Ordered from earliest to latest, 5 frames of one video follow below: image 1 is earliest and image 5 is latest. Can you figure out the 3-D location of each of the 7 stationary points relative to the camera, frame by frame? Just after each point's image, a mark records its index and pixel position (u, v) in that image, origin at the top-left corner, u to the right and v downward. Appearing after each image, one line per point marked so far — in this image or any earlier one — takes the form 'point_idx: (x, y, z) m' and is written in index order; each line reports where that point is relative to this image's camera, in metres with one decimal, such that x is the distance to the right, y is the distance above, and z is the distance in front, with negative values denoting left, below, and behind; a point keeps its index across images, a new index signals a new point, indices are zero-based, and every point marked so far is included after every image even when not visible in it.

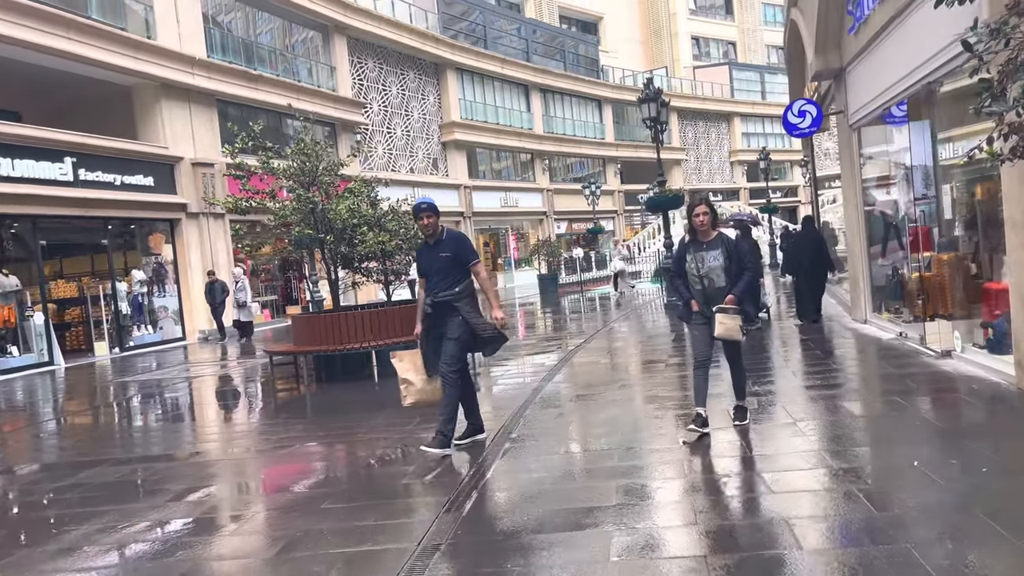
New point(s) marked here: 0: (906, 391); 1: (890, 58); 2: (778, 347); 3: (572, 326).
0: (+3.2, -0.8, +6.4) m
1: (+4.0, +2.4, +8.4) m
2: (+3.1, -0.7, +9.4) m
3: (+1.5, -0.8, +18.9) m
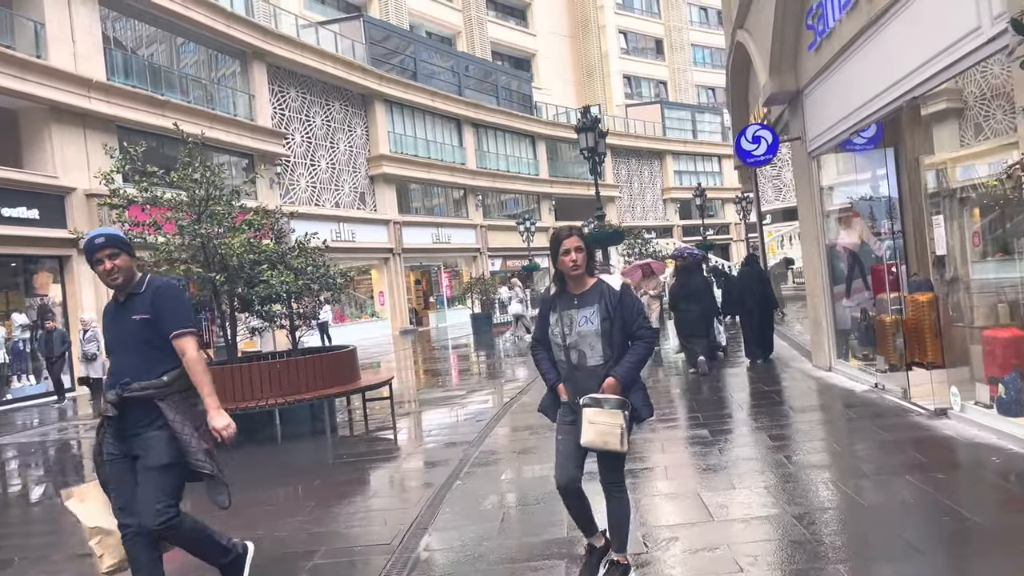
0: (+2.6, -1.2, +5.4) m
1: (+3.3, +2.0, +7.6) m
2: (+2.3, -1.2, +8.4) m
3: (-0.1, -1.7, +17.7) m
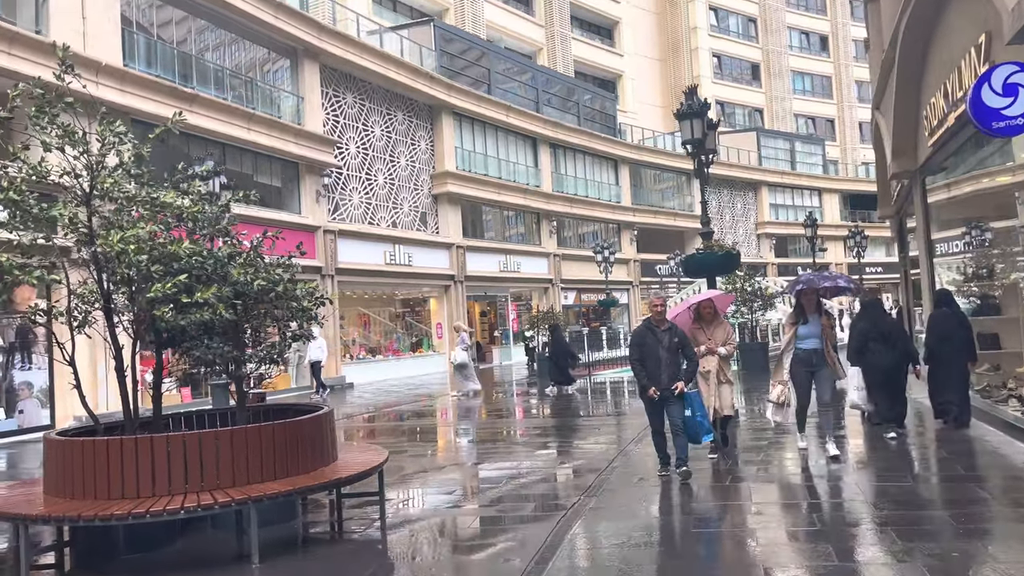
0: (+2.7, -1.4, +1.6) m
1: (+3.7, +1.7, +3.9) m
2: (+2.7, -1.5, +4.6) m
3: (+1.1, -2.4, +14.1) m
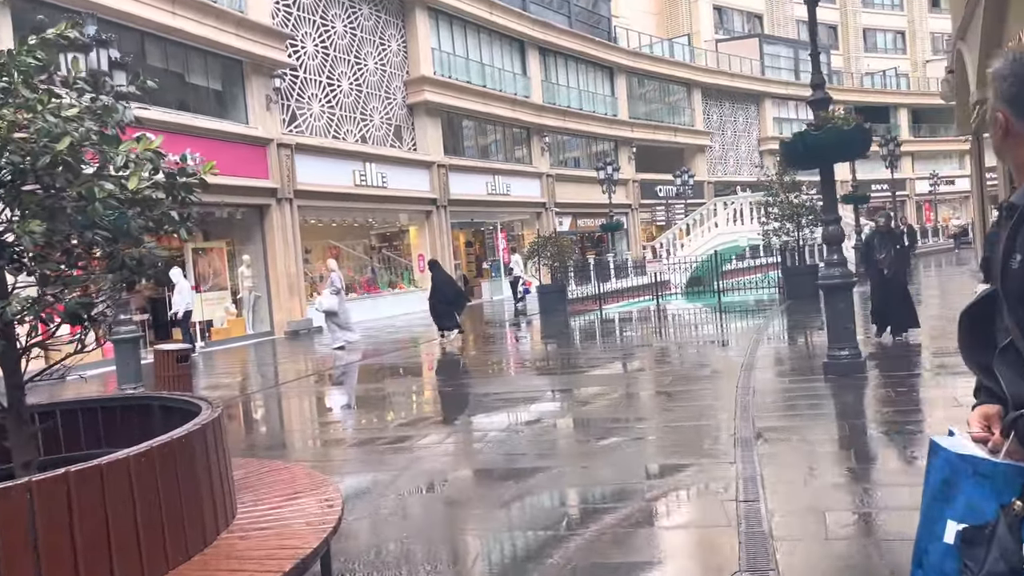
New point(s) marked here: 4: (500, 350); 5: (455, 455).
0: (+3.2, -1.2, -1.6) m
1: (+4.0, +2.1, +0.4) m
2: (+3.1, -1.0, +1.4) m
3: (+1.3, -1.2, +10.9) m
4: (-0.2, -1.1, +14.2) m
5: (-0.4, -1.4, +6.3) m
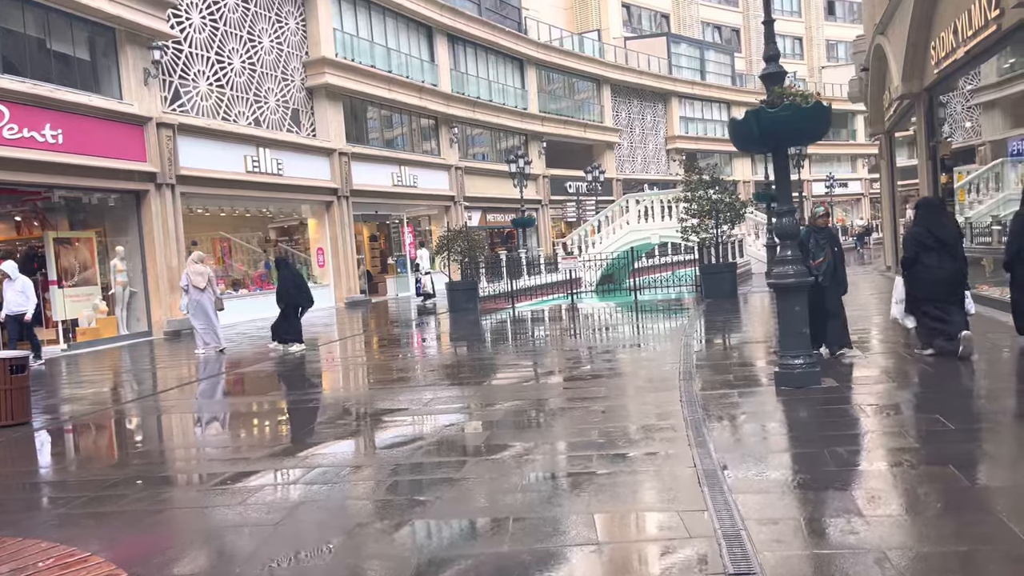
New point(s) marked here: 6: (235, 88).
0: (+3.5, -1.2, -2.3) m
1: (+4.1, +2.0, -0.2) m
2: (+3.0, -1.1, +0.7) m
3: (+0.2, -1.1, +9.9) m
4: (-1.7, -1.1, +13.0) m
5: (-1.0, -1.4, +5.1) m
6: (-6.6, +4.8, +19.0) m
